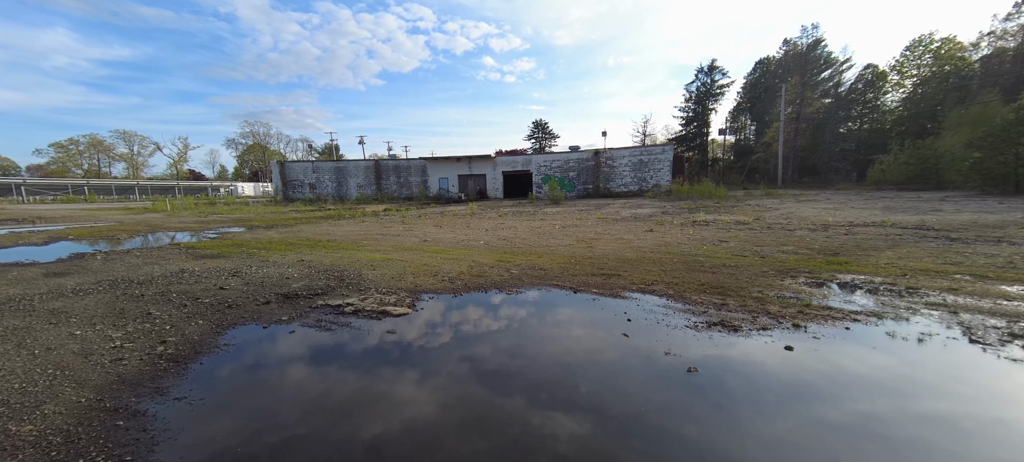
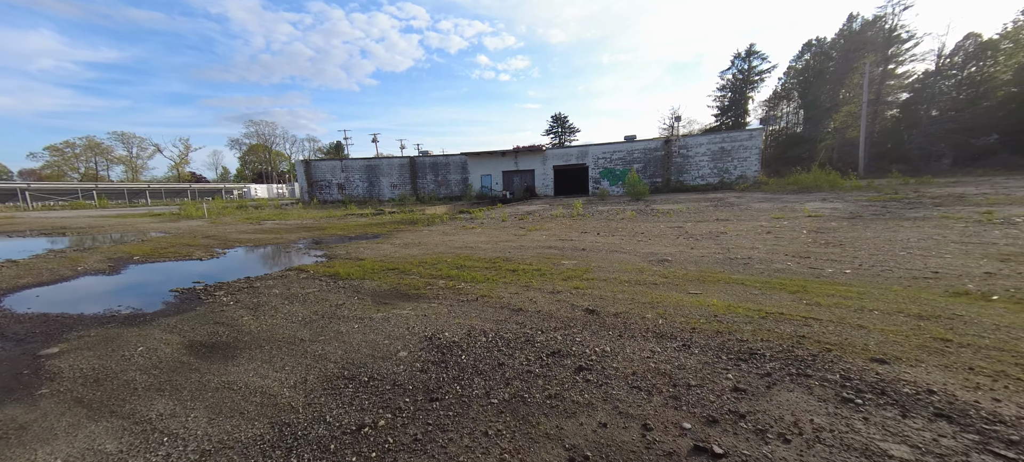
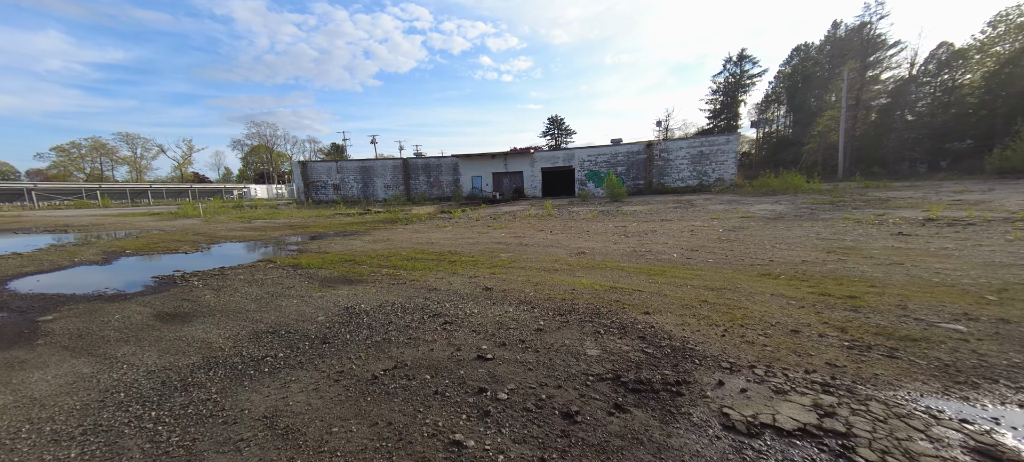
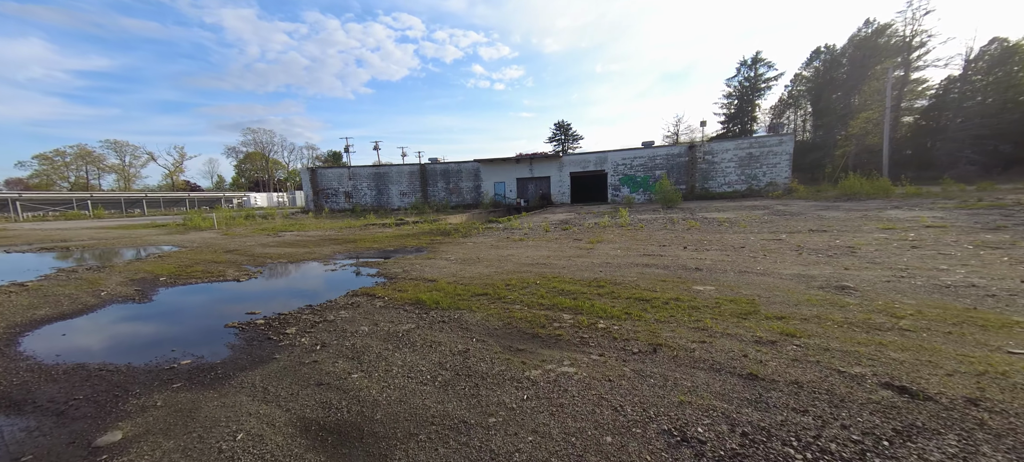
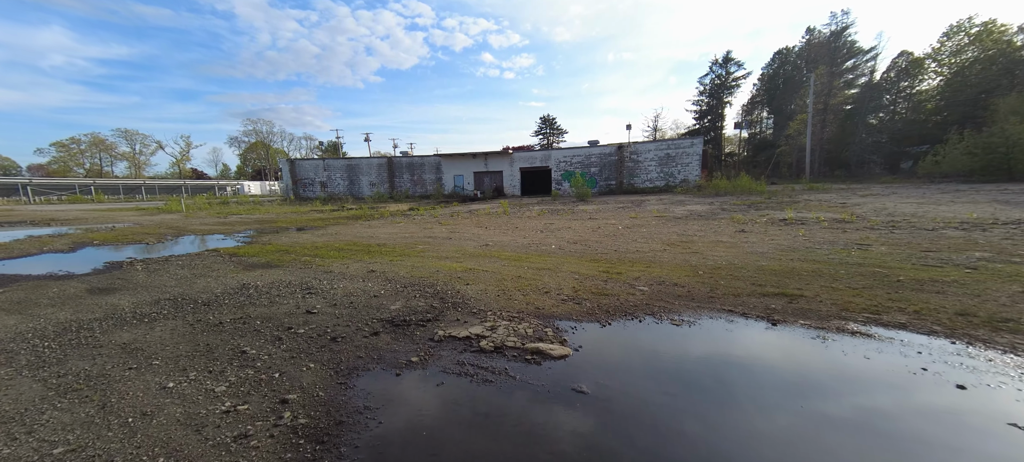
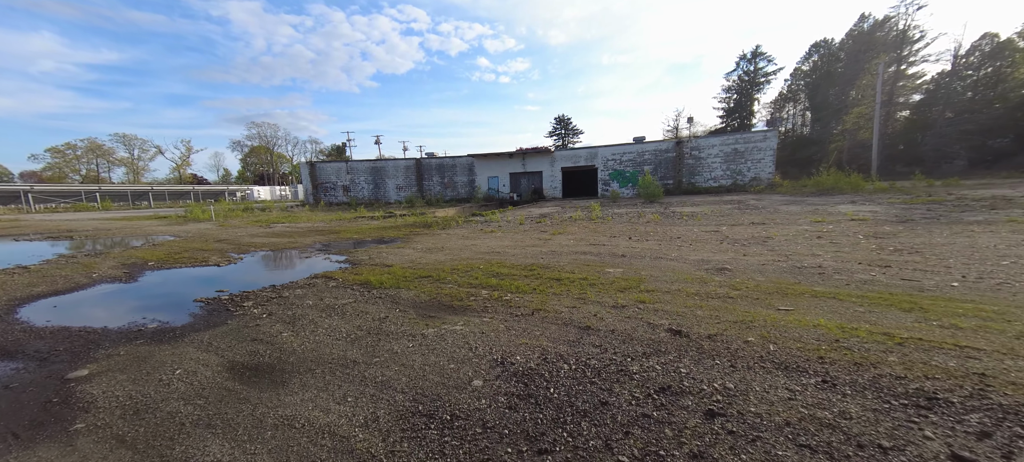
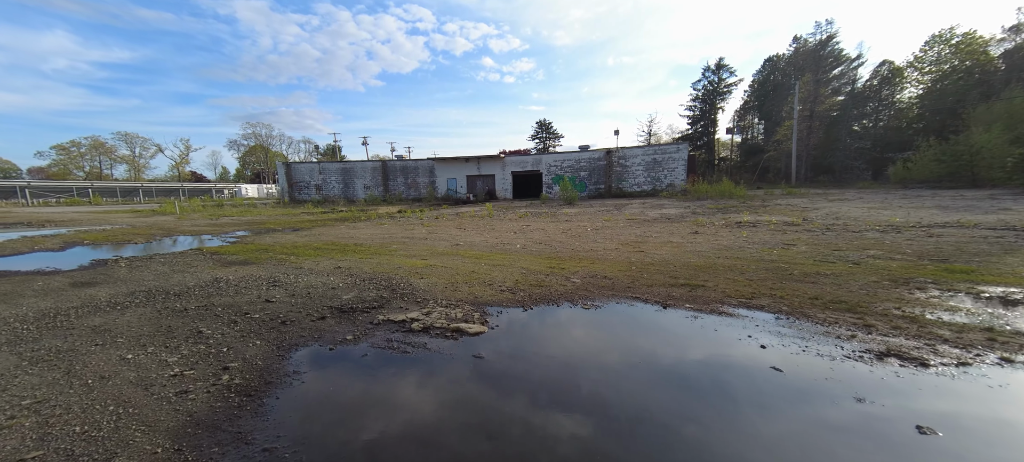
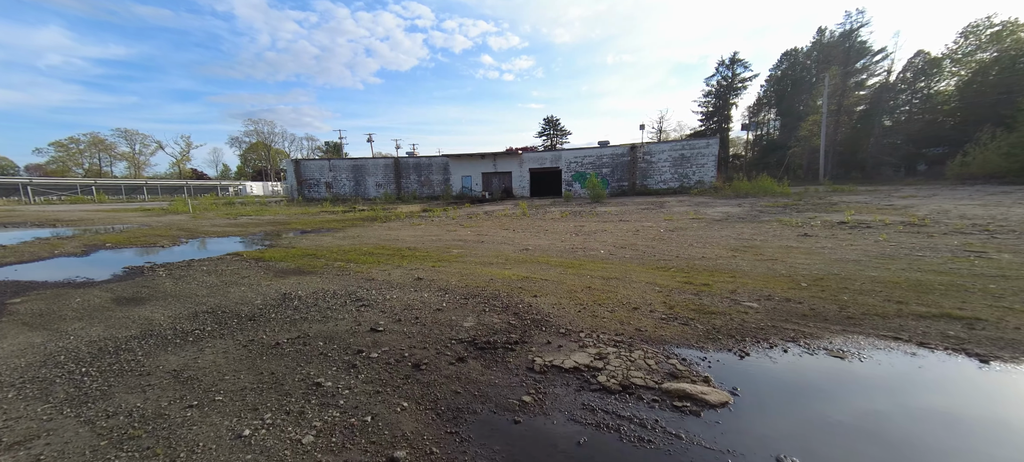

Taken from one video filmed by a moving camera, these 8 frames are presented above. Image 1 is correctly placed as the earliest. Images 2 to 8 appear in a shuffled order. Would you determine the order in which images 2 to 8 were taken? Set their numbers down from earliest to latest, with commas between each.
7, 5, 8, 3, 2, 6, 4
